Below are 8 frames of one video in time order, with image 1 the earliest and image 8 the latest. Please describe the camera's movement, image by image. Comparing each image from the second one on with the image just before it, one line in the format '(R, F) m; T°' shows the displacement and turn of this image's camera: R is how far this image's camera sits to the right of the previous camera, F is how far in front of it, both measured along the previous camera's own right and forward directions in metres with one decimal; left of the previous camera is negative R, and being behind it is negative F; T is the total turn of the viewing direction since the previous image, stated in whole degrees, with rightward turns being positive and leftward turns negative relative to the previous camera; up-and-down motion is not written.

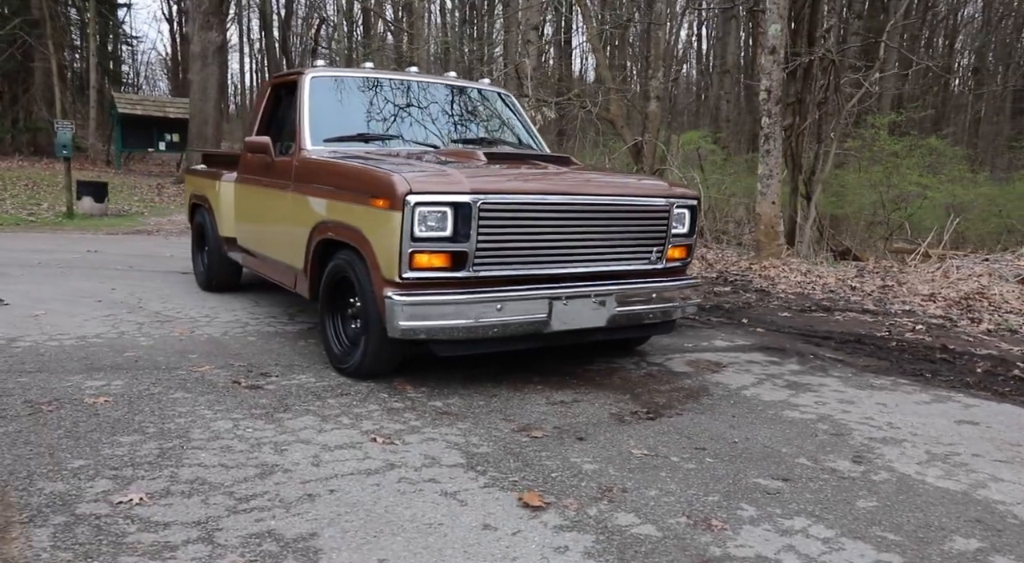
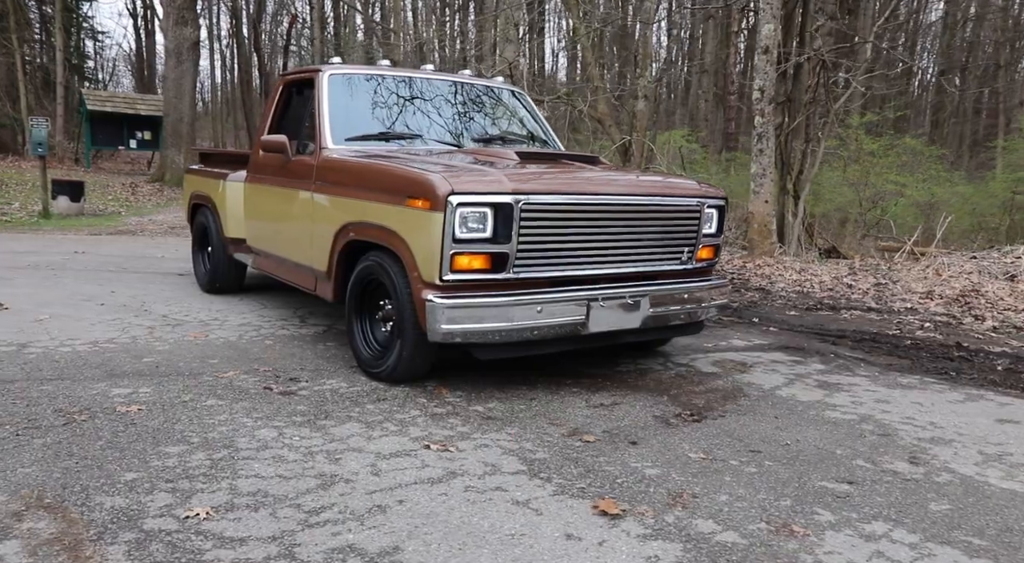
(-0.4, +0.1) m; +2°
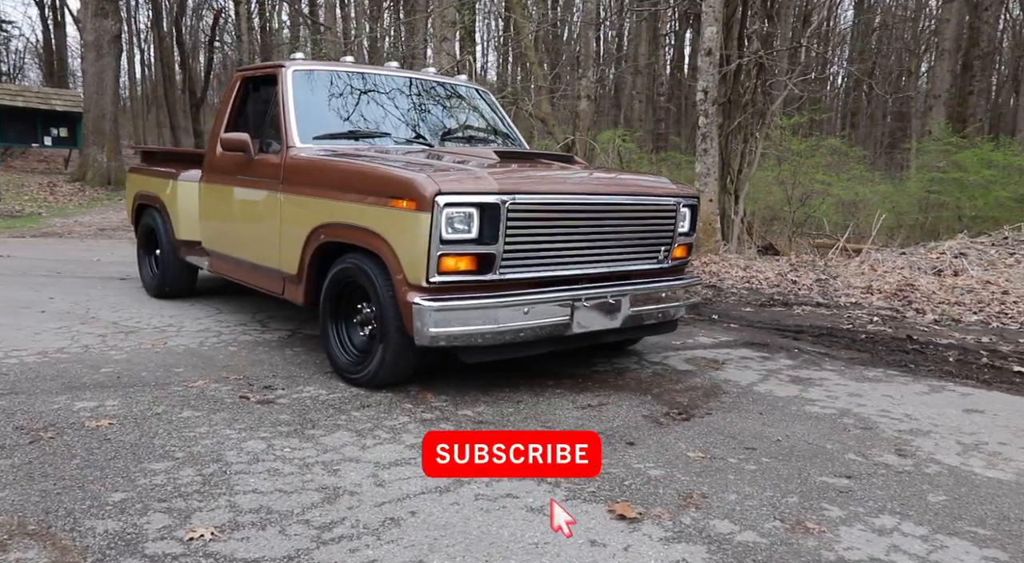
(-0.3, +0.1) m; +5°
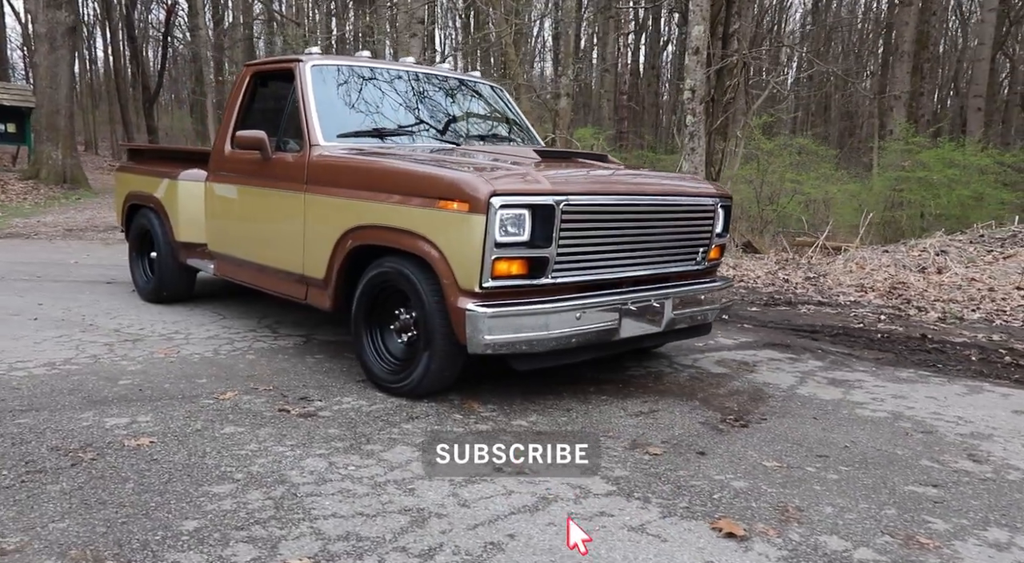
(-0.5, +0.2) m; +3°
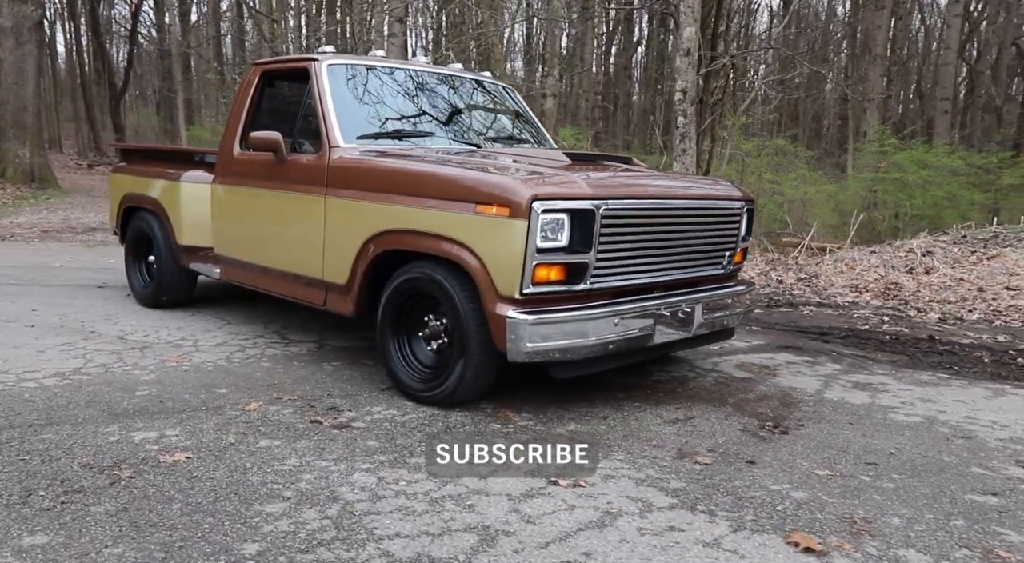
(-0.3, +0.1) m; +2°
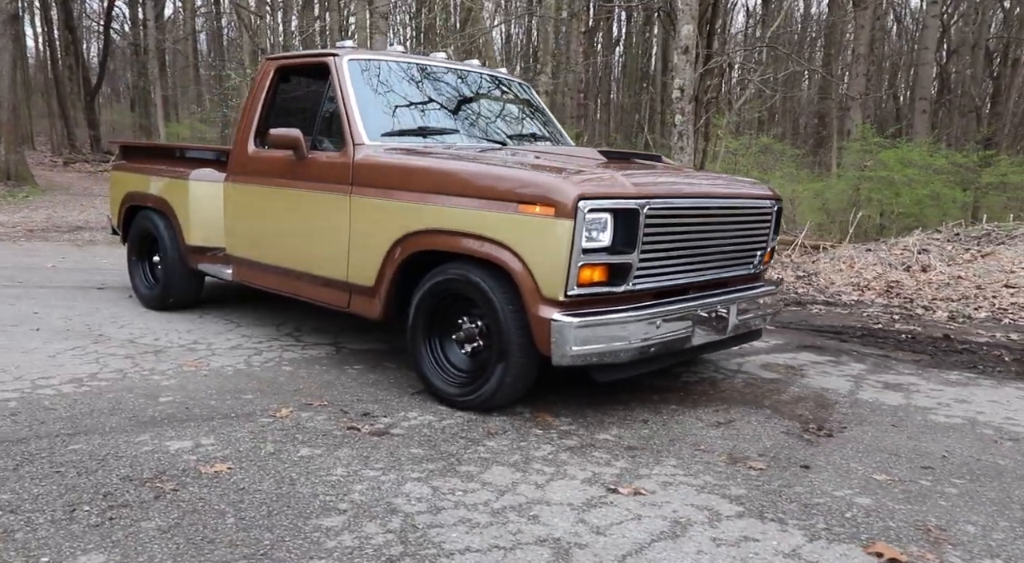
(-0.3, +0.1) m; +1°
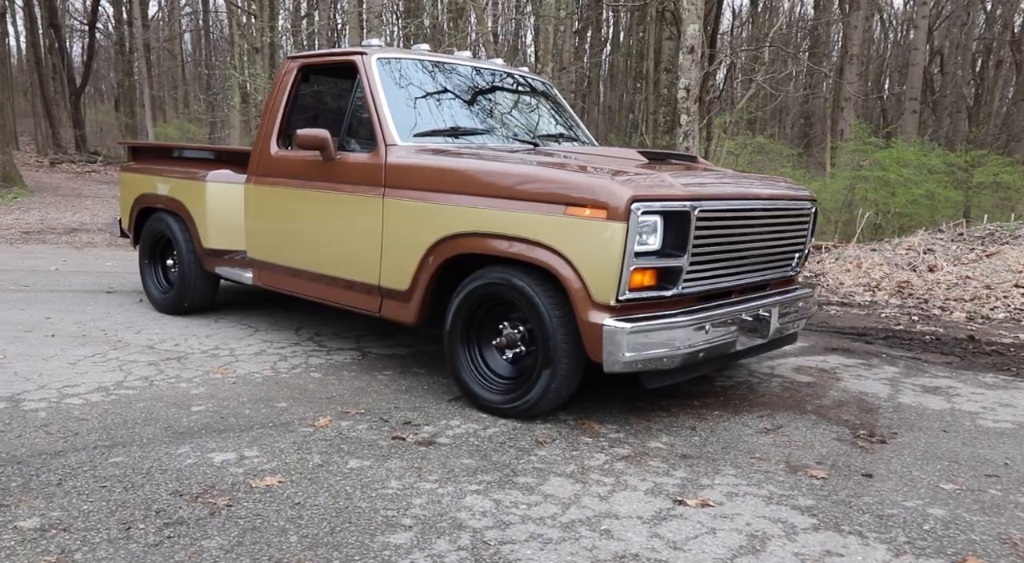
(-0.3, +0.1) m; +1°
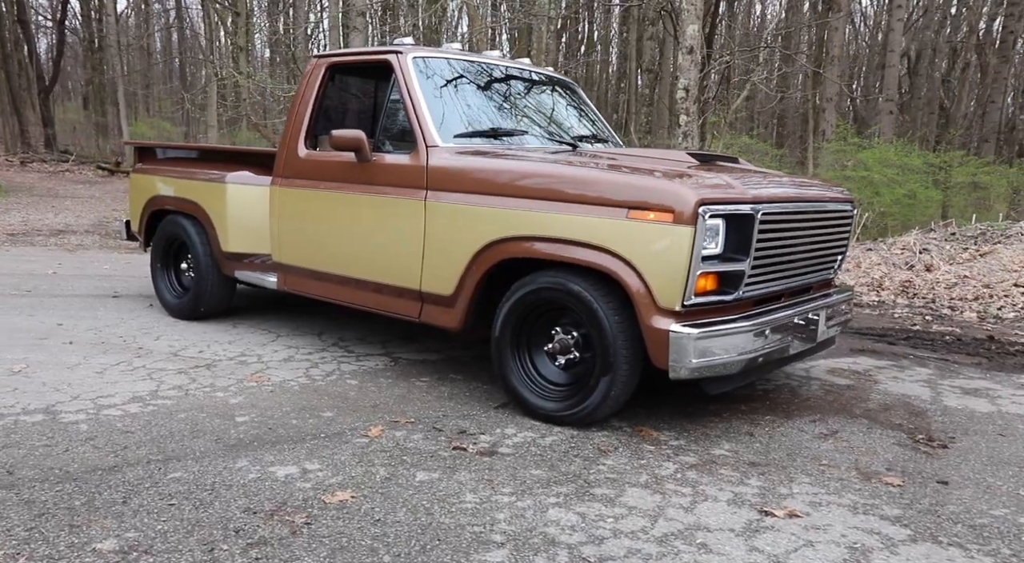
(-0.4, +0.1) m; +2°
